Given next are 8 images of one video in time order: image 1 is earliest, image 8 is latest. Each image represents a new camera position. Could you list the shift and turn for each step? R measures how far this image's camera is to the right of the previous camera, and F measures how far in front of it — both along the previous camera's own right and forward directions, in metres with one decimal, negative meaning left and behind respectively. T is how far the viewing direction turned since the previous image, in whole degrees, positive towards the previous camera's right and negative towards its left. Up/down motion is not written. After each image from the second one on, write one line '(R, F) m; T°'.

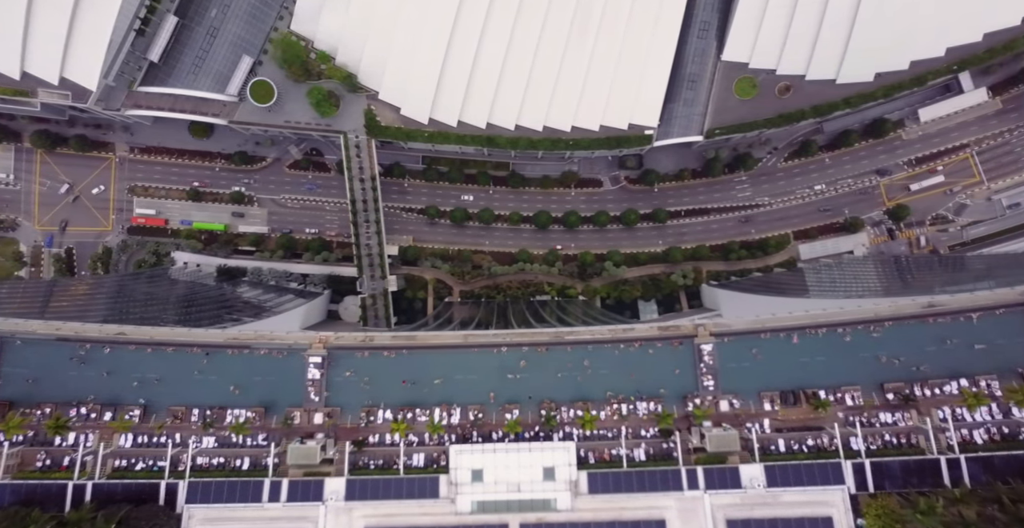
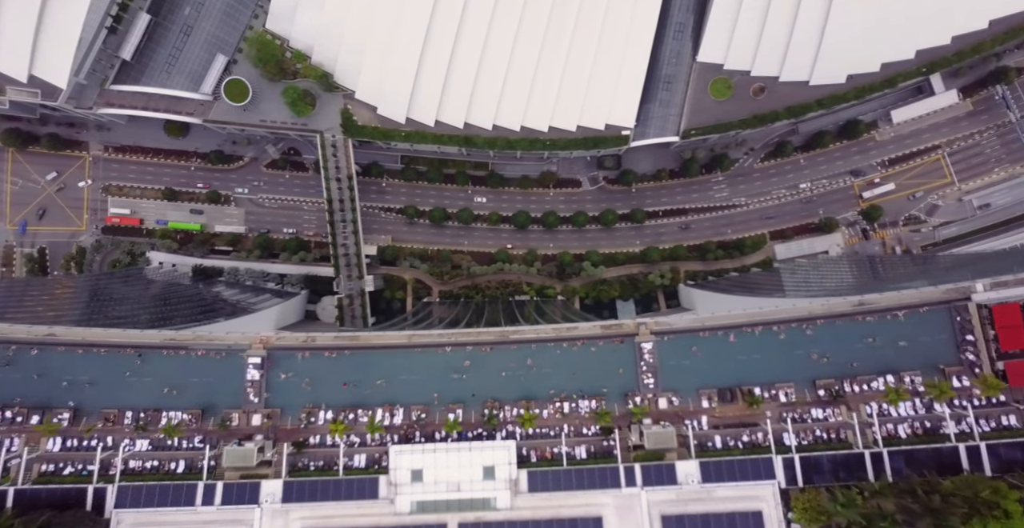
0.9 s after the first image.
(+1.9, -0.1) m; +1°
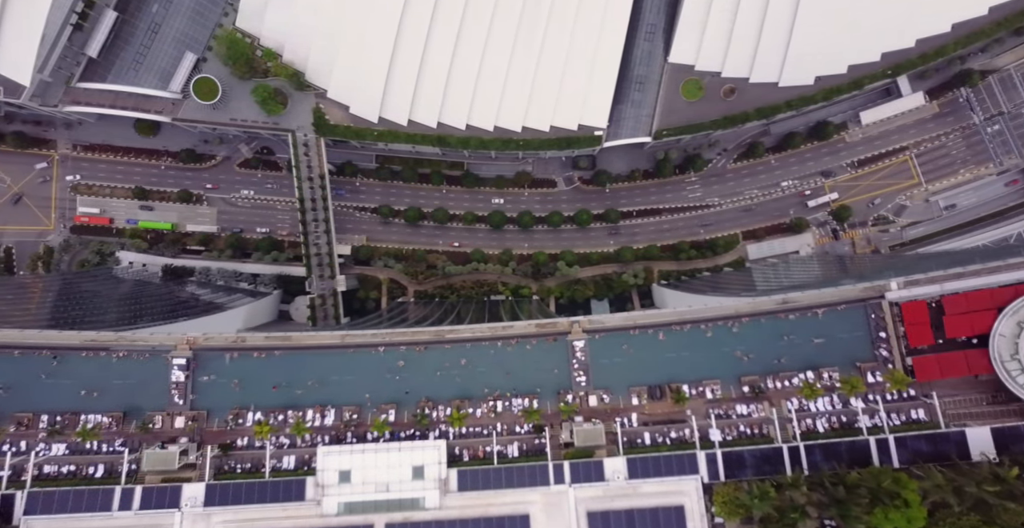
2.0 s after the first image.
(+2.3, -0.1) m; +1°
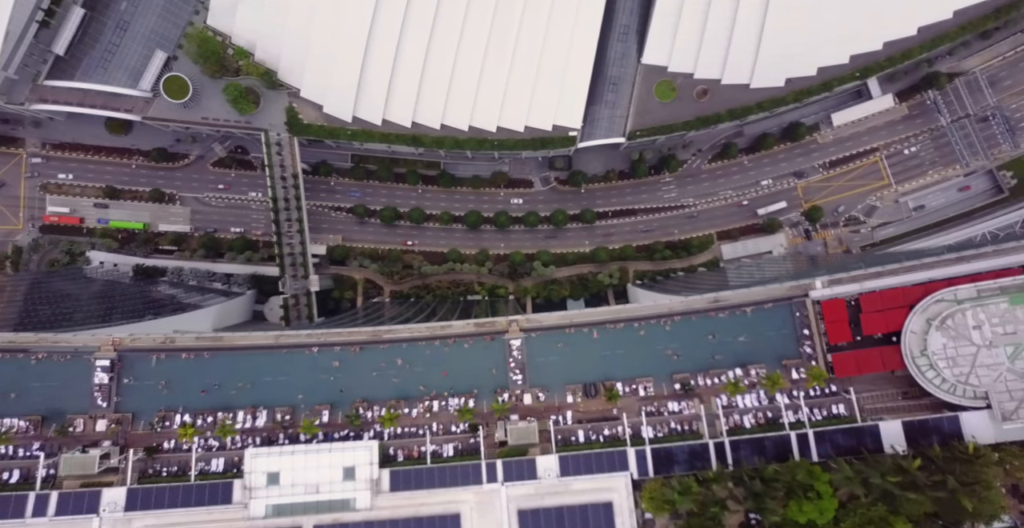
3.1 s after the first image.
(+2.2, -0.1) m; +1°
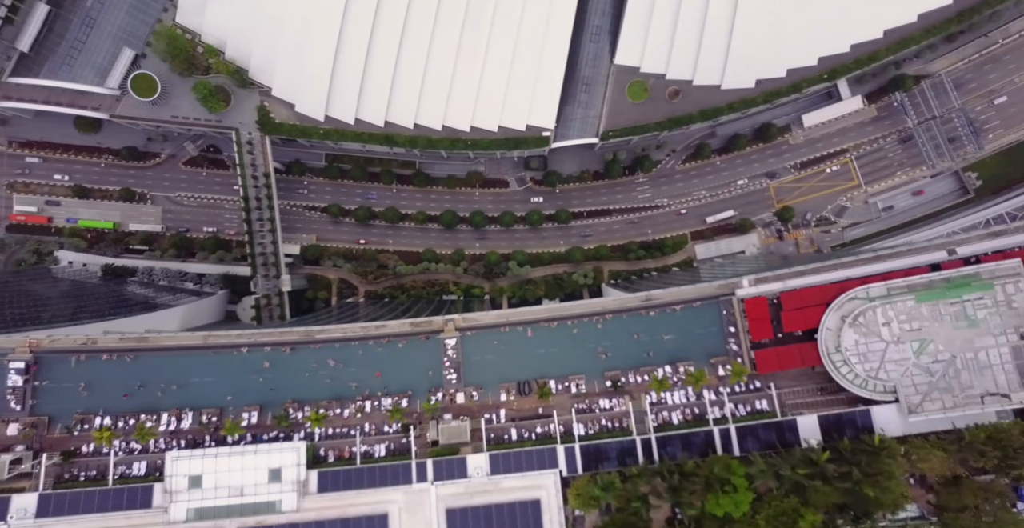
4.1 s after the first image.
(+2.3, -0.1) m; +1°
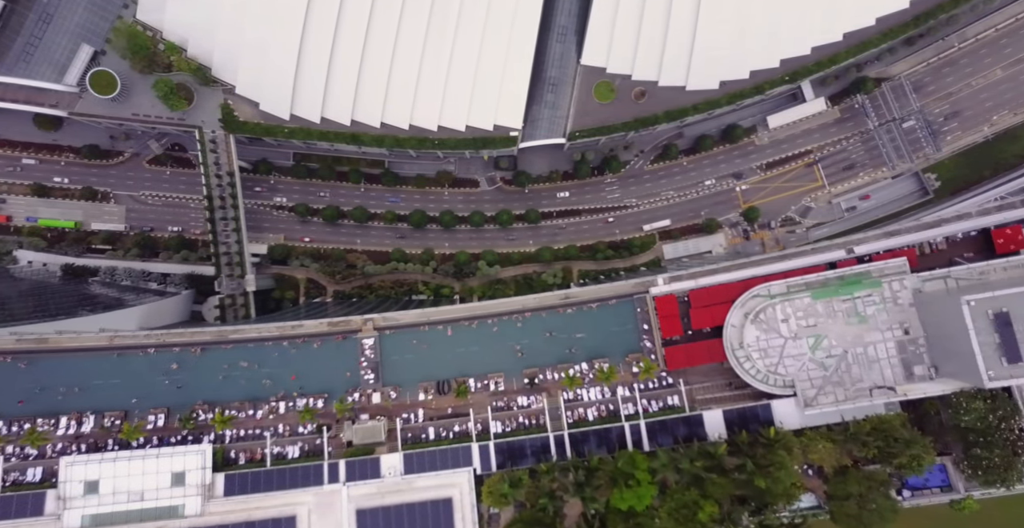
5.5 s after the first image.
(+2.9, -0.1) m; +1°
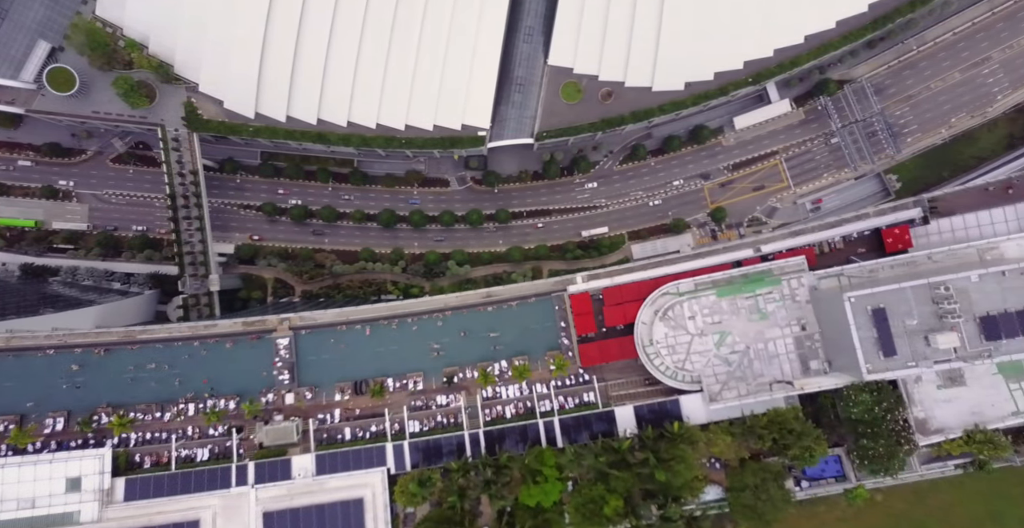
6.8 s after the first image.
(+2.9, 0.0) m; +1°
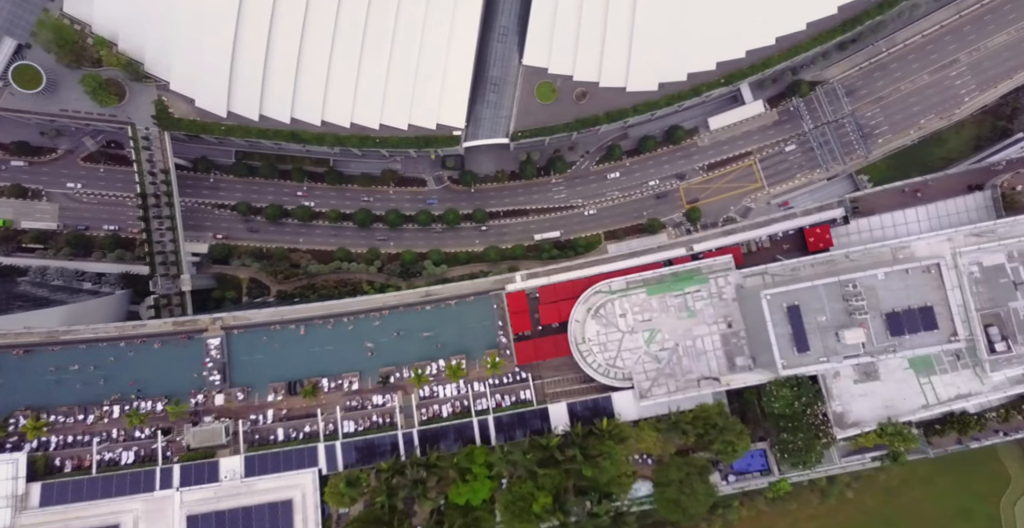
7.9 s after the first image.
(+2.3, +0.1) m; +1°
